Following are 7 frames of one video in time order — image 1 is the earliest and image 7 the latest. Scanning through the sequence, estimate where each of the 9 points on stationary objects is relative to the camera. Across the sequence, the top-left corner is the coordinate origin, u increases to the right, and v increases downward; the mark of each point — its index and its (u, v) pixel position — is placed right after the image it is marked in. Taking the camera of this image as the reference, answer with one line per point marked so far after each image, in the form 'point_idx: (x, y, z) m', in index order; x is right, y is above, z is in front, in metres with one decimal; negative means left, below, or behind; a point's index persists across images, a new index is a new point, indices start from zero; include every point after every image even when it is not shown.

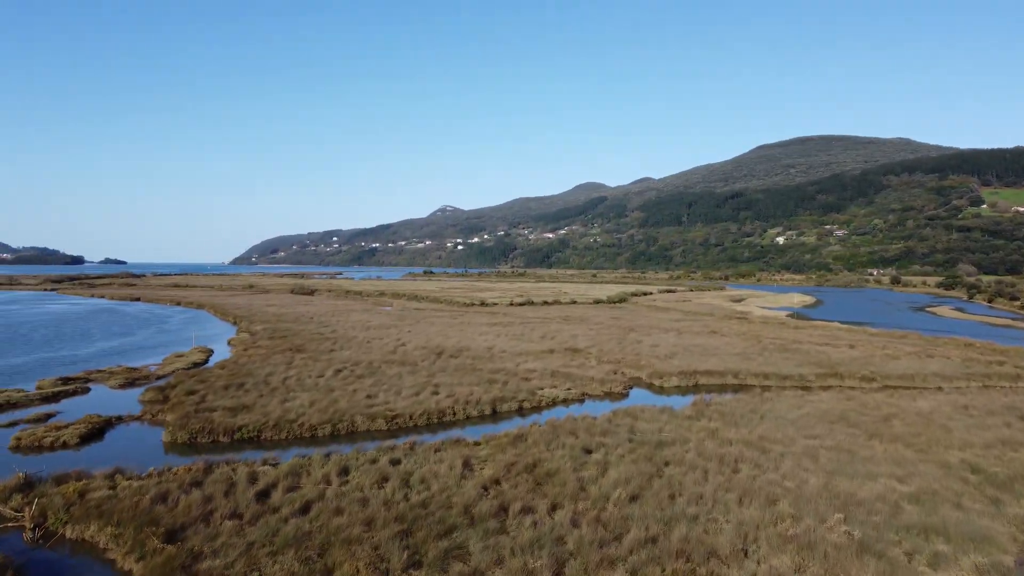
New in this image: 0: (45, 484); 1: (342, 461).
0: (-8.1, -3.4, +14.1) m
1: (-3.3, -3.4, +15.7) m
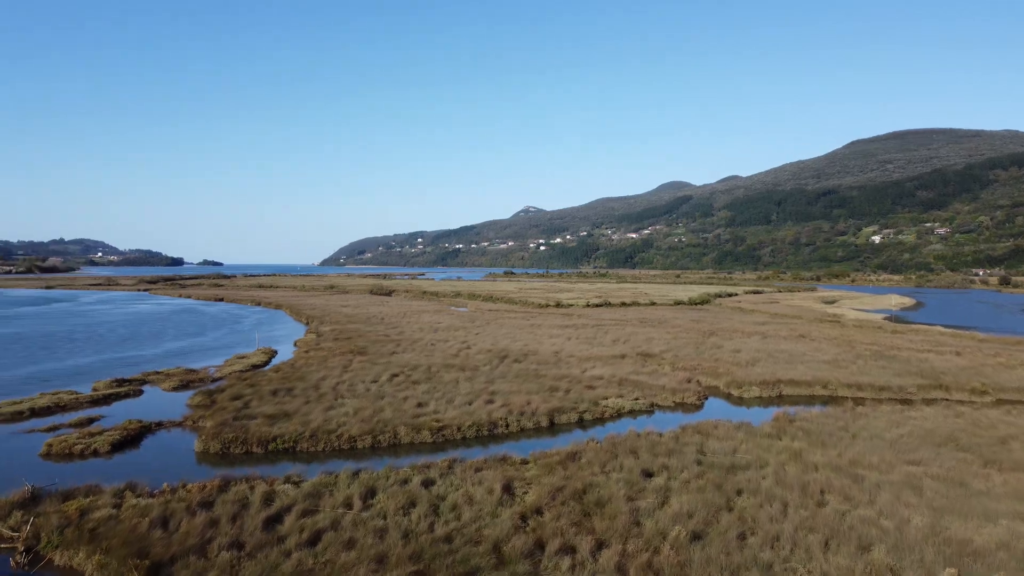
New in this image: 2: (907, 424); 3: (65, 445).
0: (-7.5, -3.4, +13.0) m
1: (-2.5, -3.4, +14.1) m
2: (+9.6, -3.3, +19.6) m
3: (-9.8, -3.4, +17.7) m
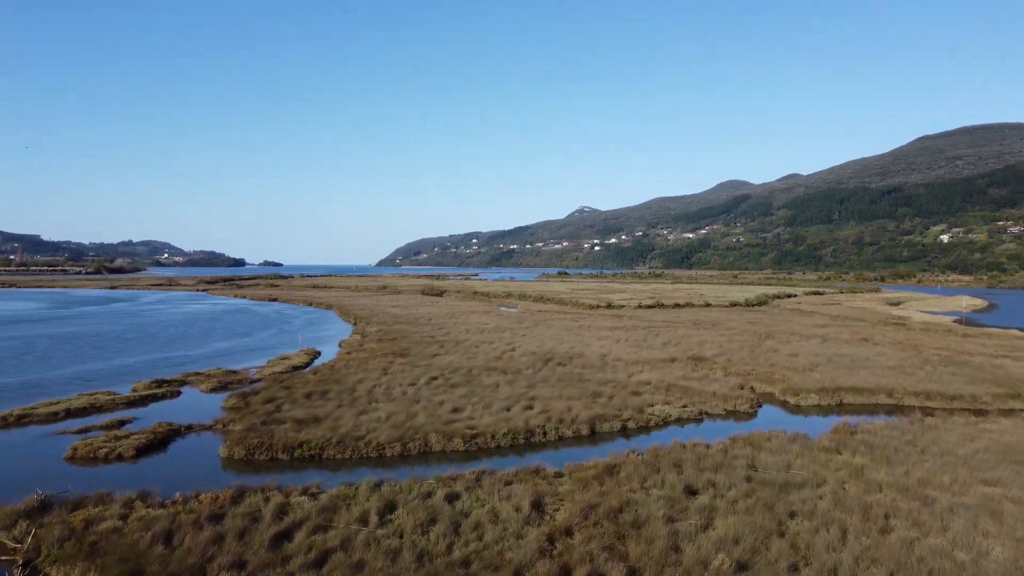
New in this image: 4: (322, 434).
0: (-7.0, -3.4, +12.5) m
1: (-2.0, -3.4, +13.3) m
2: (+10.4, -3.3, +17.9) m
3: (-9.0, -3.4, +17.3) m
4: (-4.3, -3.3, +18.2) m
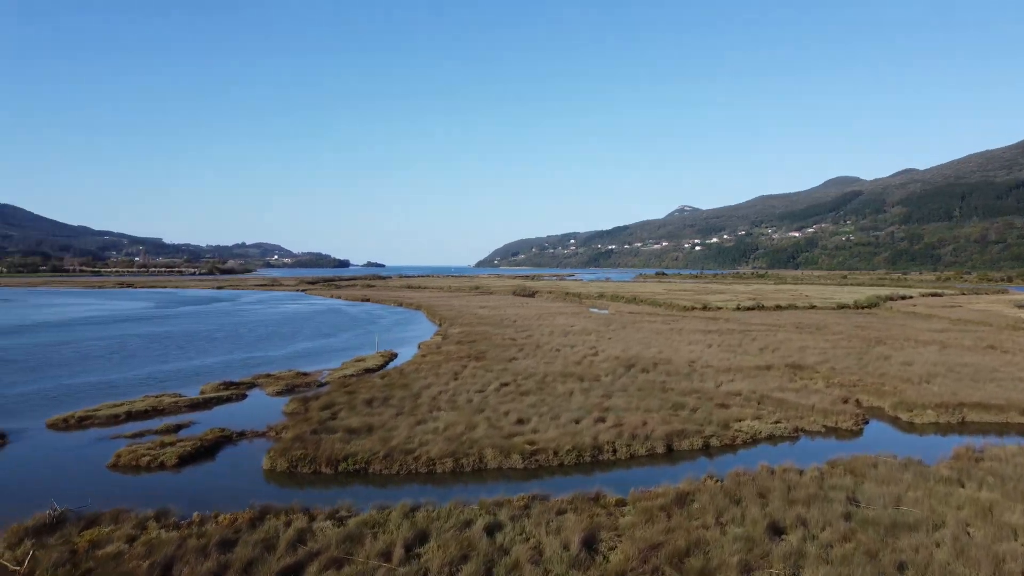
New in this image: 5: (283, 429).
0: (-6.4, -3.4, +11.6) m
1: (-1.3, -3.4, +11.7) m
2: (+11.6, -3.3, +14.9) m
3: (-7.8, -3.4, +16.6) m
4: (-2.9, -3.3, +16.9) m
5: (-5.4, -3.4, +19.2) m
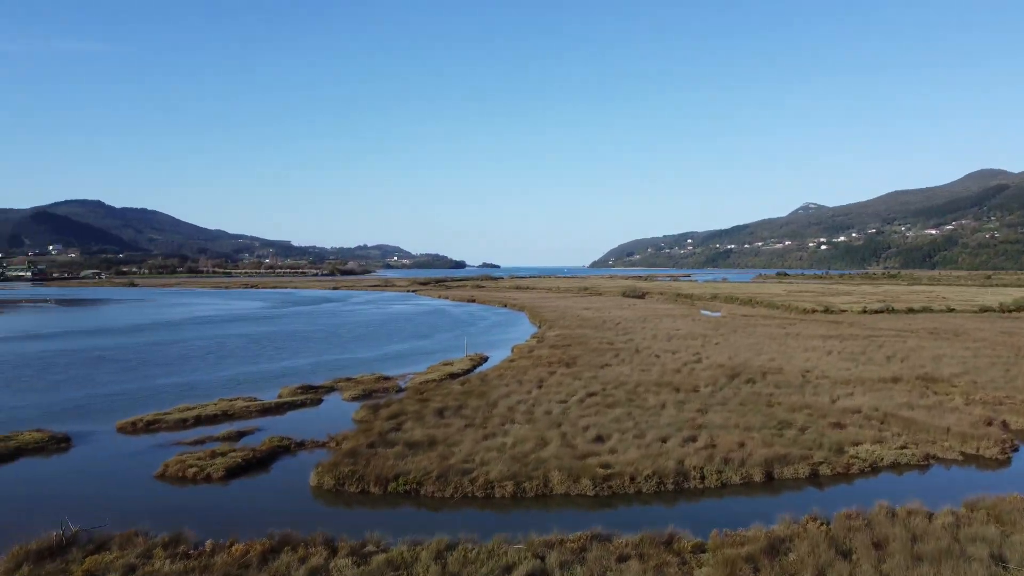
0: (-5.7, -3.4, +10.6) m
1: (-0.7, -3.4, +10.0) m
2: (+12.5, -3.4, +11.2) m
3: (-6.4, -3.5, +15.7) m
4: (-1.6, -3.3, +15.3) m
5: (-3.7, -3.4, +17.9) m
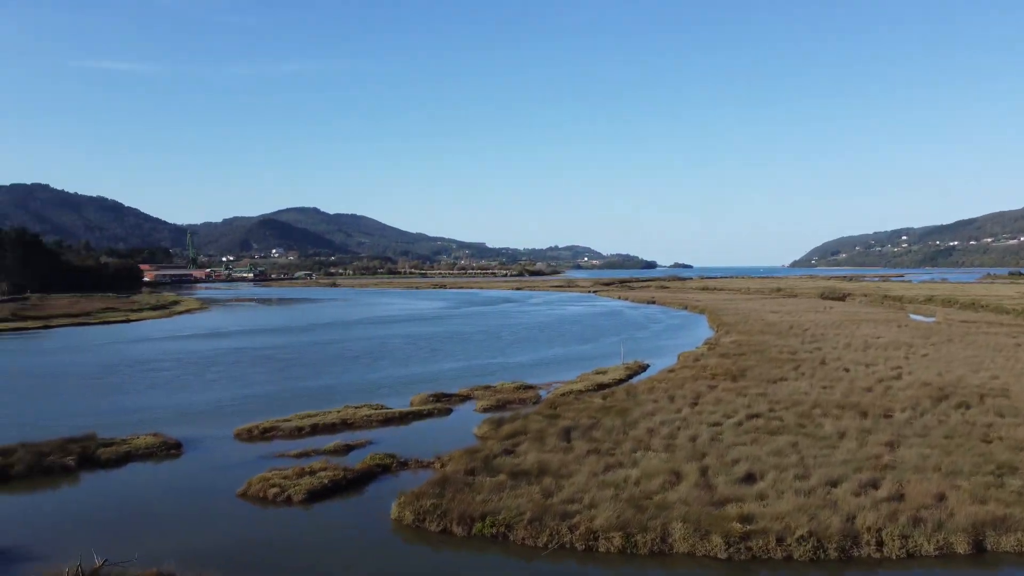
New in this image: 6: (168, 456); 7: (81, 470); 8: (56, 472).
0: (-4.9, -3.5, +9.1) m
1: (-0.1, -3.4, +7.4) m
2: (+13.0, -3.4, +5.5) m
3: (-4.4, -3.5, +14.3) m
4: (+0.2, -3.3, +12.8) m
5: (-1.2, -3.4, +15.9) m
6: (-7.3, -3.6, +17.2) m
7: (-8.6, -3.6, +16.1) m
8: (-8.9, -3.6, +15.8) m
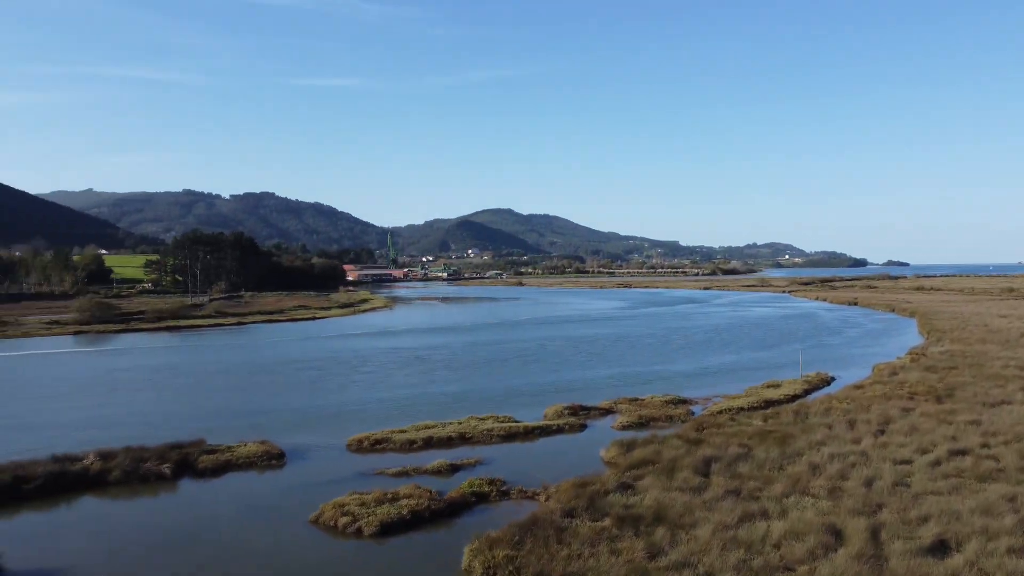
0: (-4.4, -3.5, +7.7) m
1: (-0.2, -3.5, +4.9) m
2: (+12.2, -3.5, 0.0) m
3: (-2.7, -3.5, +12.7) m
4: (+1.4, -3.4, +10.1) m
5: (+0.7, -3.4, +13.4) m
6: (-4.9, -3.6, +16.2) m
7: (-6.4, -3.6, +15.4) m
8: (-6.8, -3.6, +15.2) m
